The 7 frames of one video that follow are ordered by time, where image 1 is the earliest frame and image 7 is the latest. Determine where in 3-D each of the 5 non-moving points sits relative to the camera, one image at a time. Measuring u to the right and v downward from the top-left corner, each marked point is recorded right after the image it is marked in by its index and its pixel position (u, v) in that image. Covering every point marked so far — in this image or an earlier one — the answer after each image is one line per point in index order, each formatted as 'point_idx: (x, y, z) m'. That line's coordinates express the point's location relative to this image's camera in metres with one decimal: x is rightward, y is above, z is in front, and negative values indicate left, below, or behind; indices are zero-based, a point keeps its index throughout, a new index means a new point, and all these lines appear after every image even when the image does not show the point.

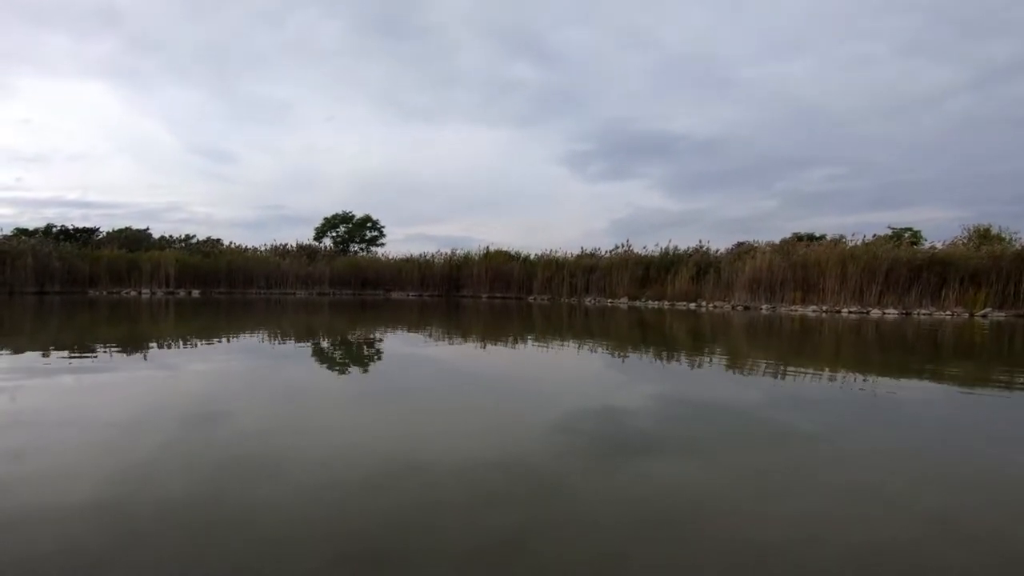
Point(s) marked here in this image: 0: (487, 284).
0: (-0.9, +0.2, +17.5) m
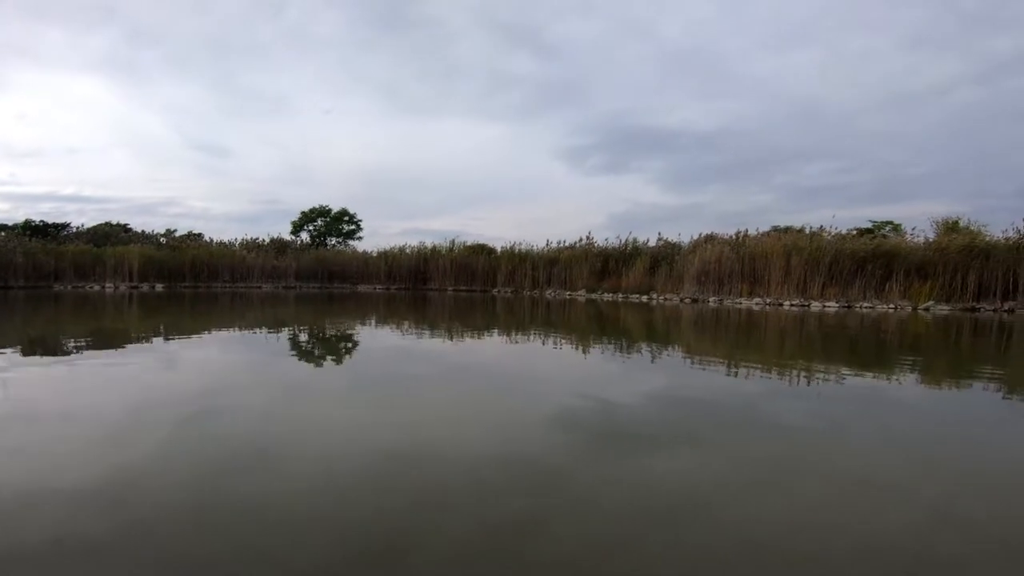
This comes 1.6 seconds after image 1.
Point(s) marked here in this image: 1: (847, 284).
0: (-1.9, +0.4, +17.5) m
1: (+6.5, +0.1, +11.7) m
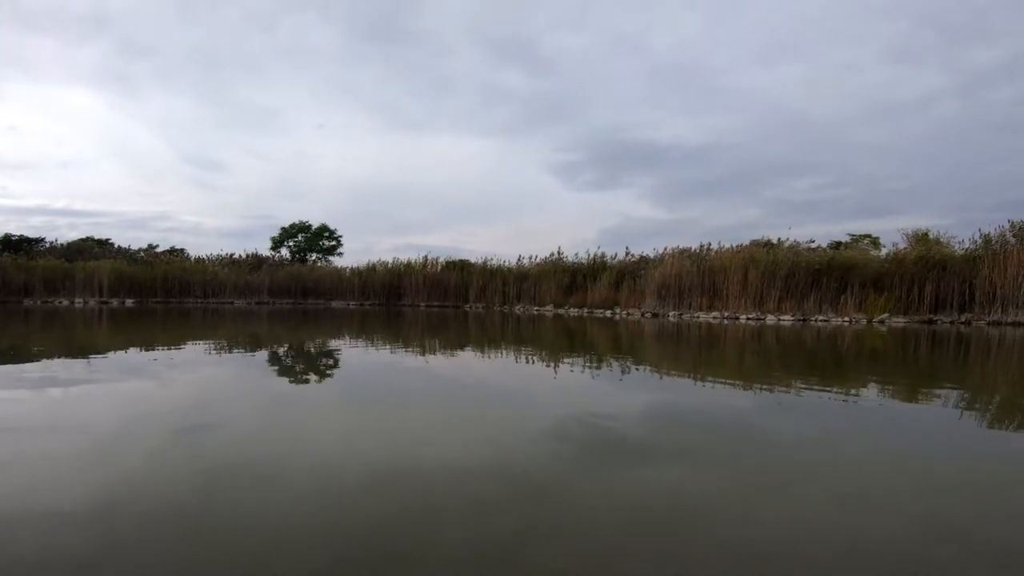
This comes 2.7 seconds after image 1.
0: (-2.7, -0.1, +17.5) m
1: (+5.8, -0.2, +11.8) m
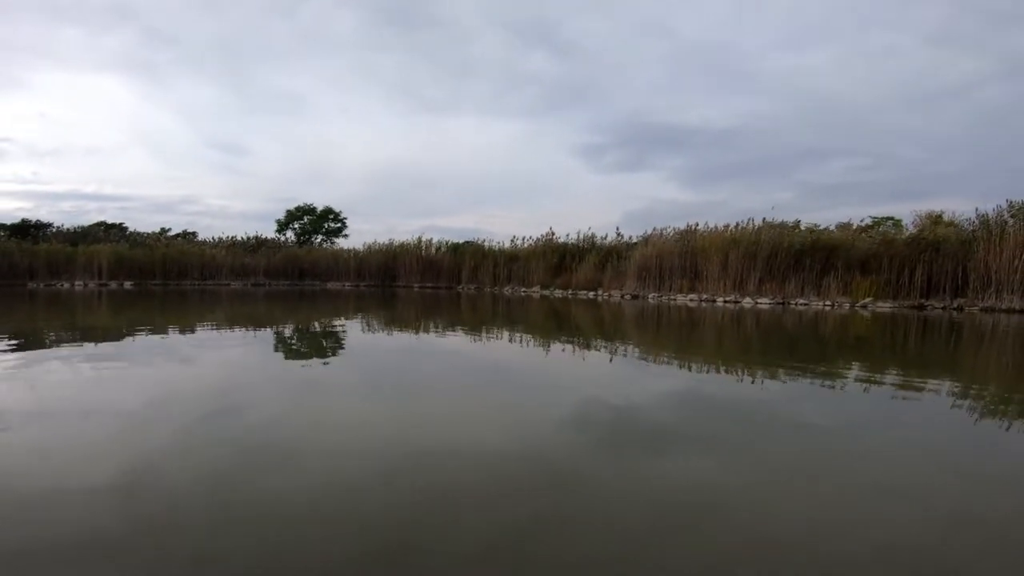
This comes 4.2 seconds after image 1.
0: (-2.9, +0.4, +17.5) m
1: (+5.4, +0.2, +11.5) m
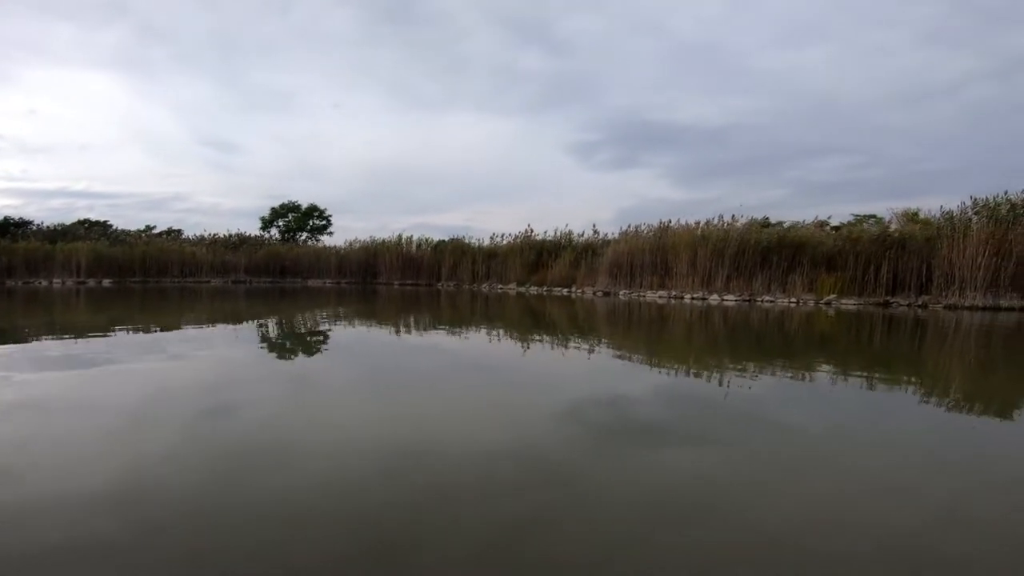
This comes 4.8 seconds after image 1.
0: (-3.5, +0.5, +17.5) m
1: (+4.9, +0.2, +11.6) m
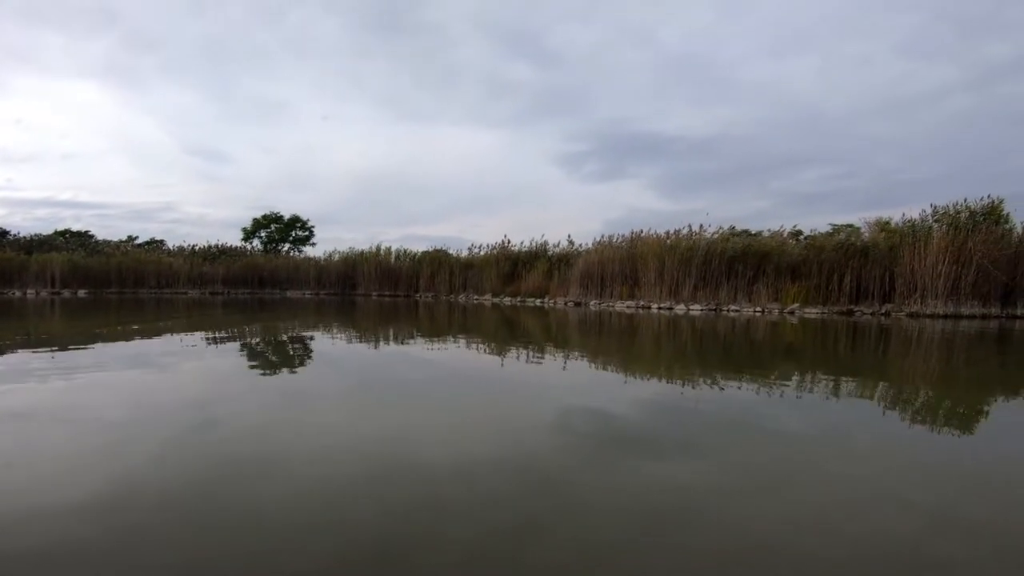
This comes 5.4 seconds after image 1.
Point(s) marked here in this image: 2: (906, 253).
0: (-4.1, +0.2, +17.5) m
1: (+4.4, 0.0, +11.8) m
2: (+7.3, +0.6, +10.5) m
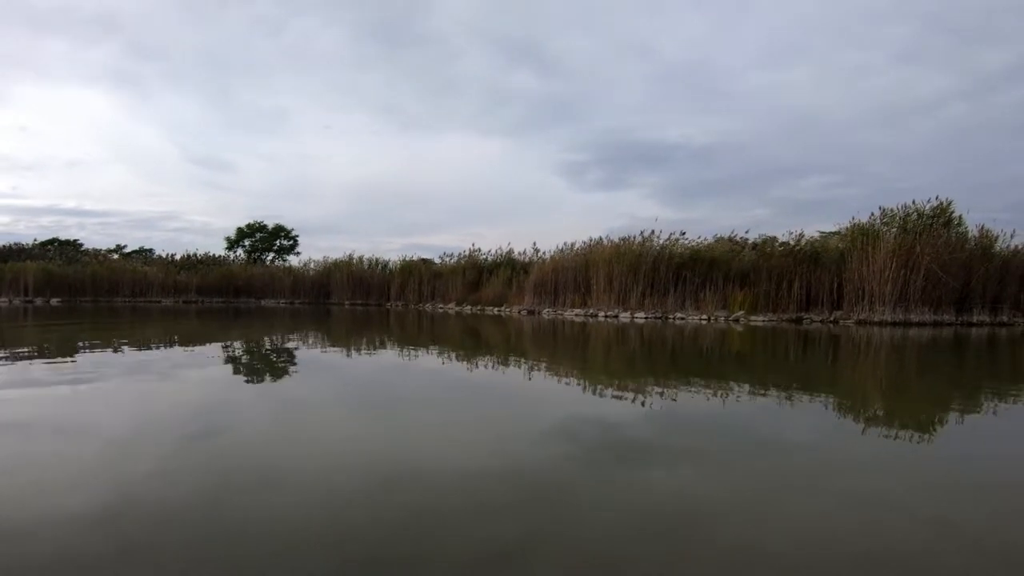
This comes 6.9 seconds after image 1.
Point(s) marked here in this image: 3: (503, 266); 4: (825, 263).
0: (-4.9, -0.1, +17.7) m
1: (+3.5, -0.1, +11.9) m
2: (+6.4, +0.4, +10.6) m
3: (+0.2, +0.6, +15.2) m
4: (+6.1, +0.4, +11.0) m
